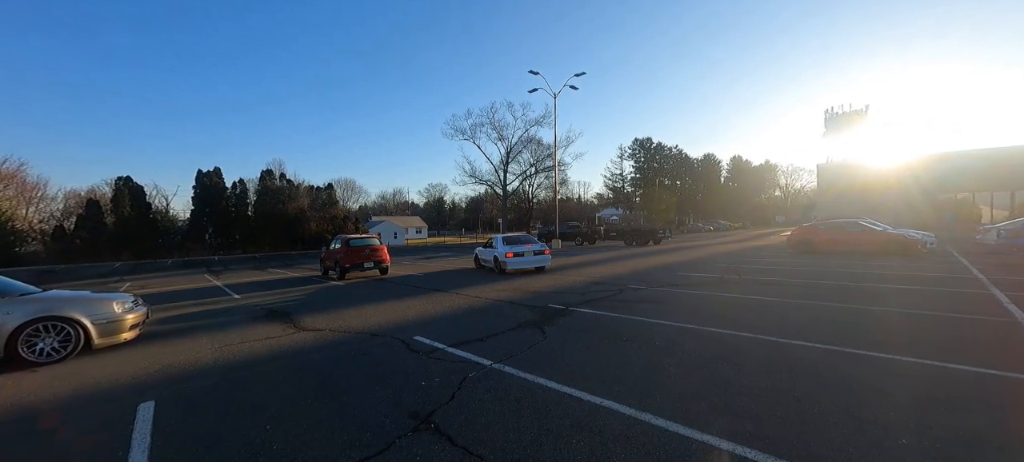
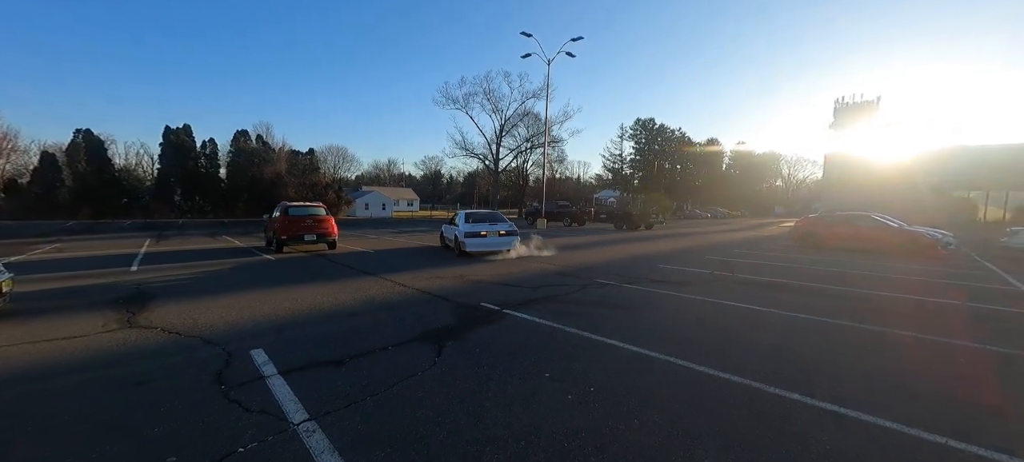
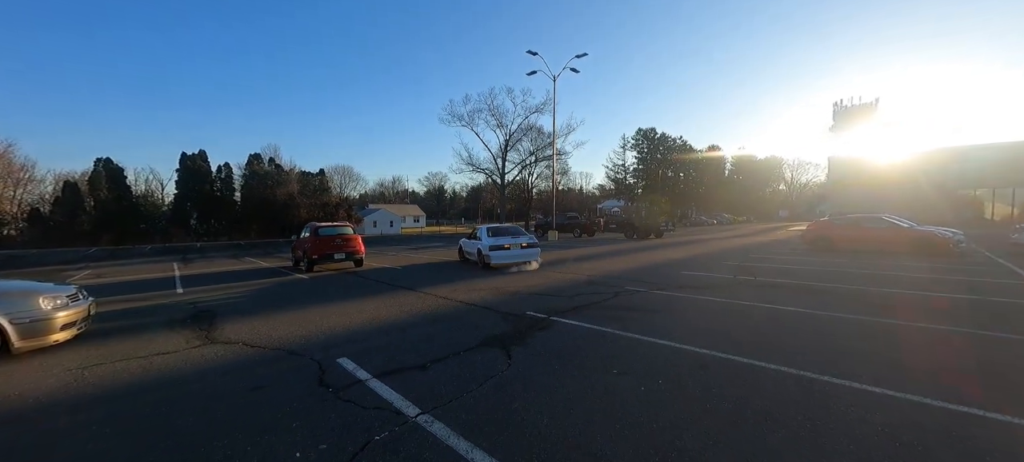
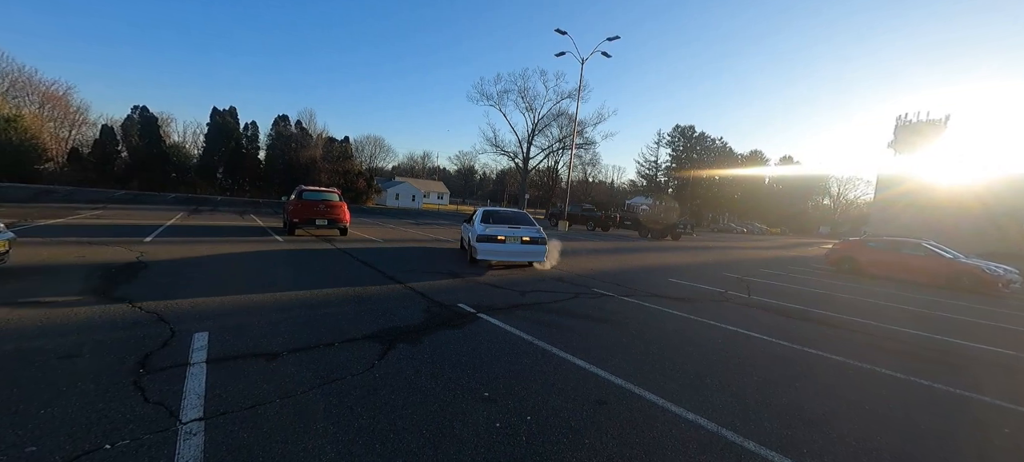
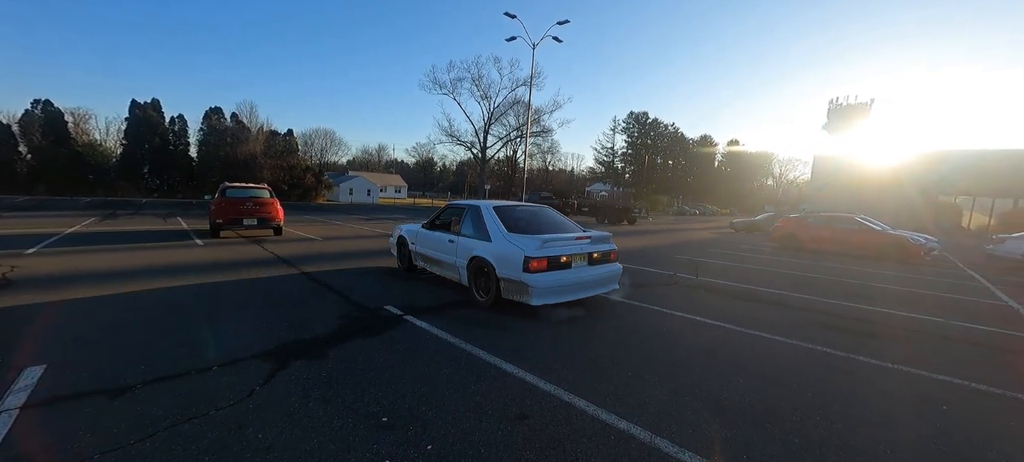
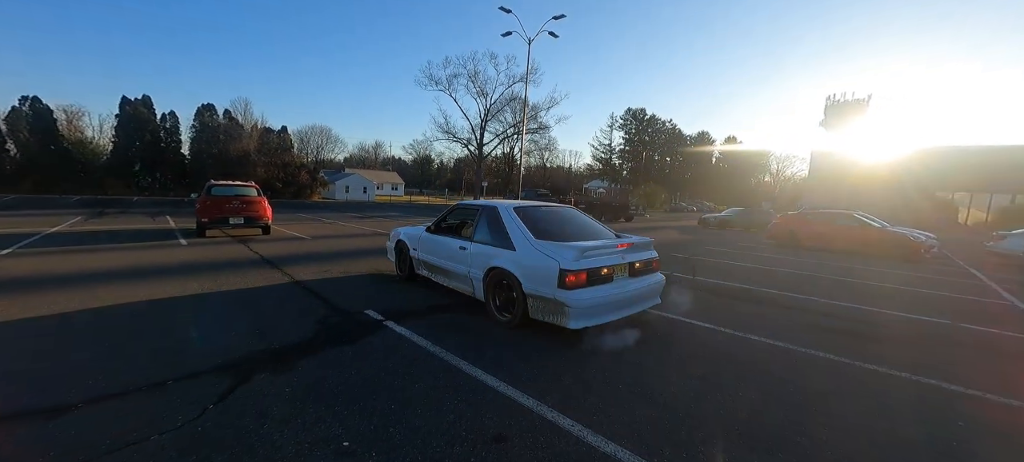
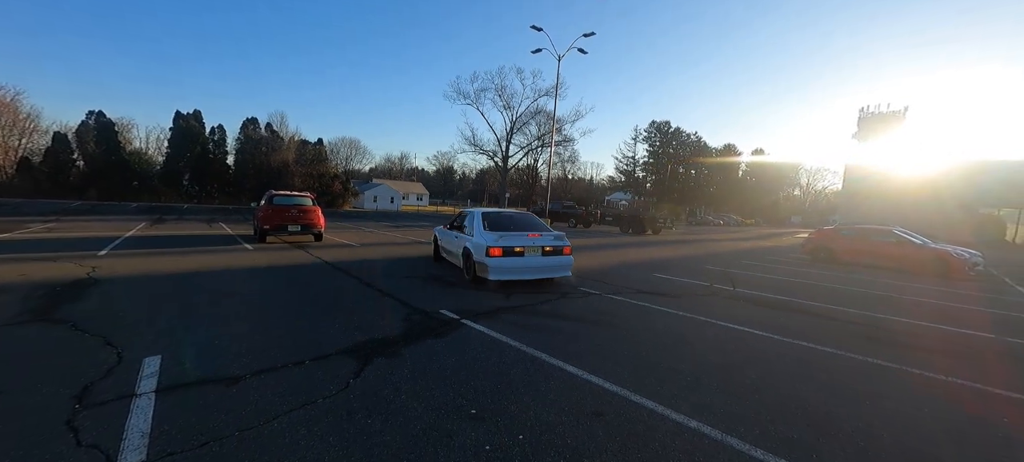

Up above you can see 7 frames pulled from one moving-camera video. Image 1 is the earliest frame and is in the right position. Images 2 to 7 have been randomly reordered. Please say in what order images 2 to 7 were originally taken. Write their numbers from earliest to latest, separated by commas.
3, 2, 4, 7, 5, 6
